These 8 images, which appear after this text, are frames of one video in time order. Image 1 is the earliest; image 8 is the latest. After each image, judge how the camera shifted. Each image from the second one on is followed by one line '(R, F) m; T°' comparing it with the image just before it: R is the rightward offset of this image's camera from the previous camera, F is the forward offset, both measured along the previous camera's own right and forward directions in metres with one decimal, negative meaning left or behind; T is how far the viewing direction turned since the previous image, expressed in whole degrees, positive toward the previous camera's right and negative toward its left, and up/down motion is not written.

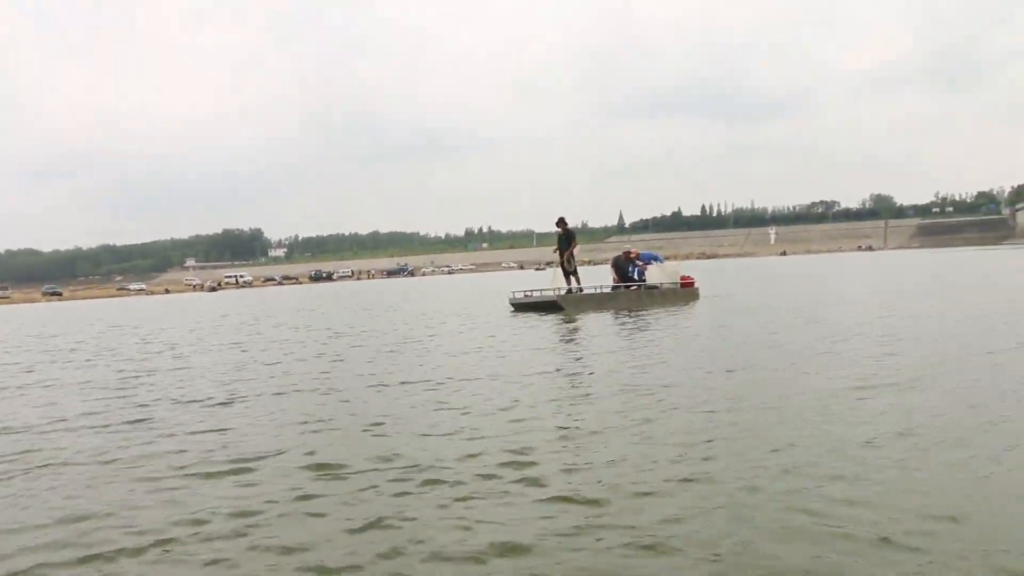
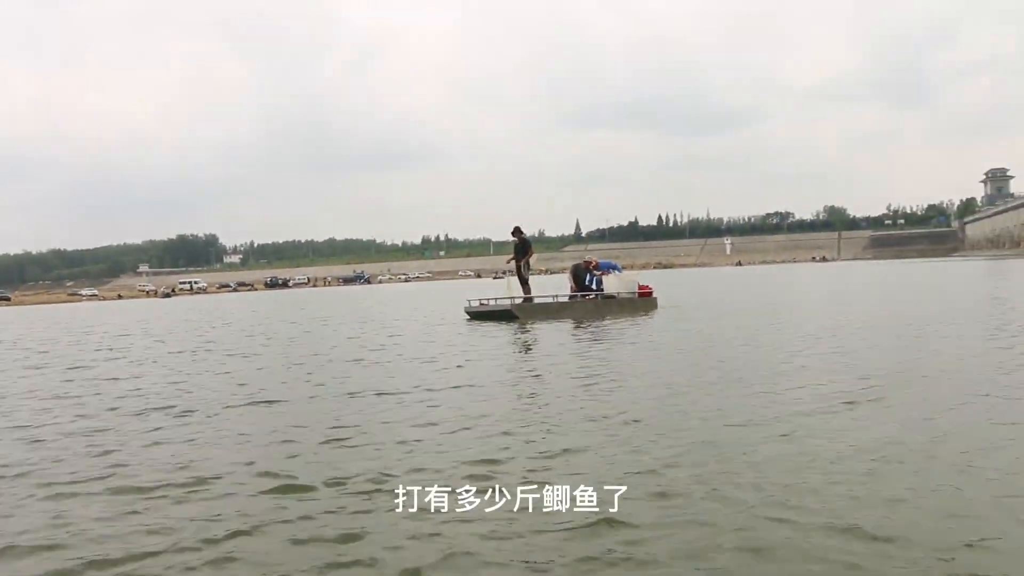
(+0.6, +0.3) m; -8°
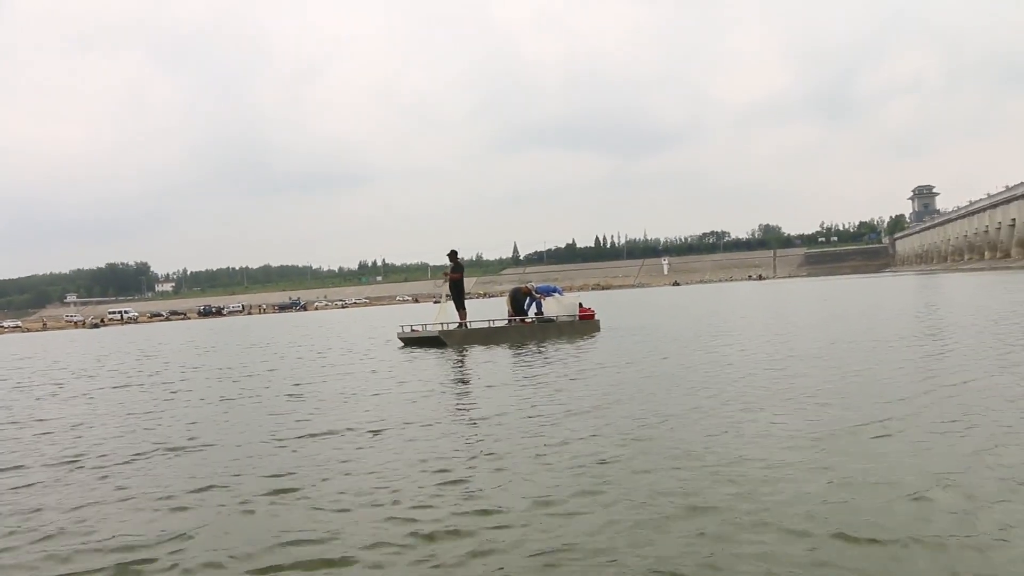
(+0.1, +0.6) m; +5°
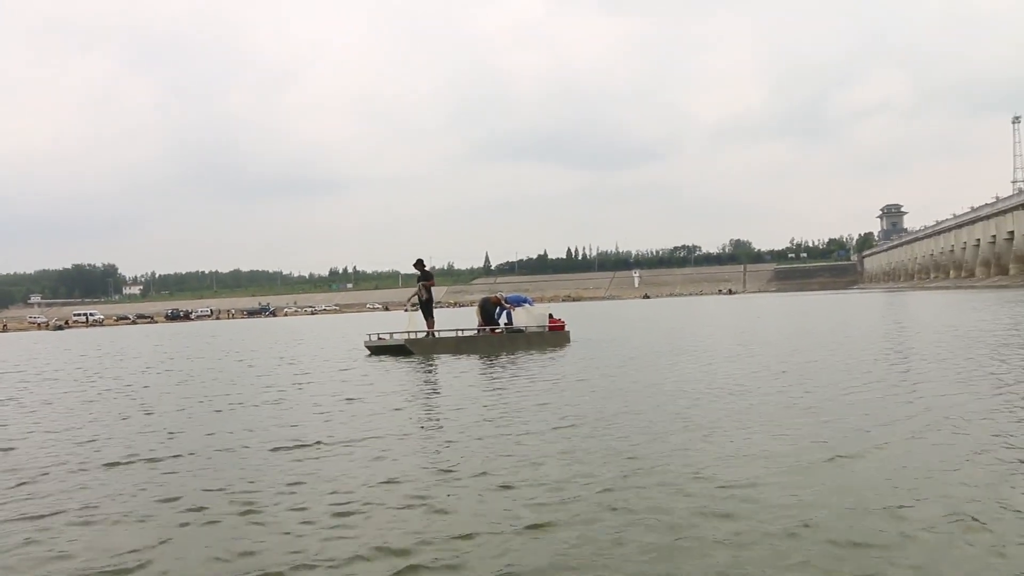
(+0.1, +0.2) m; +2°
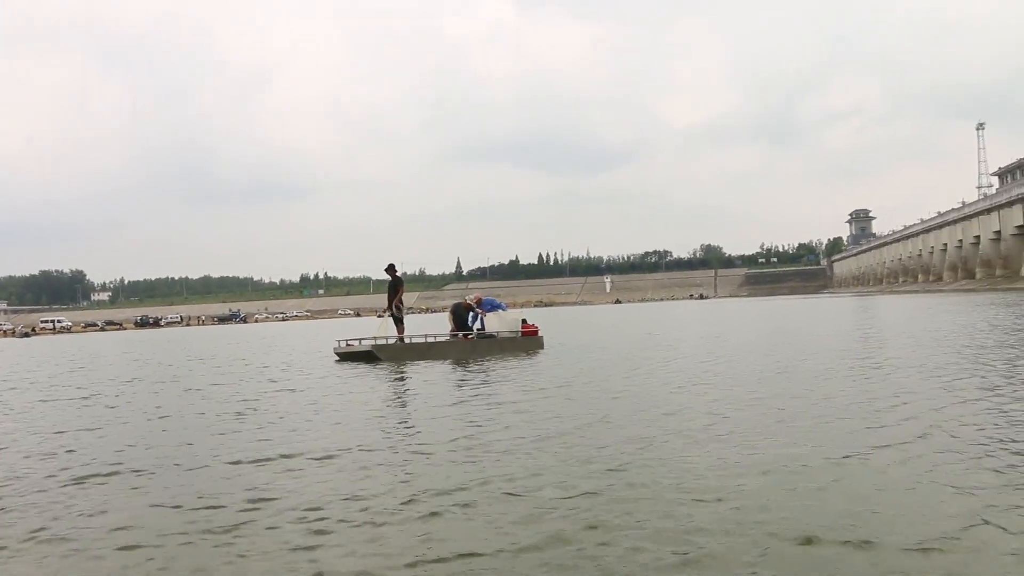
(+0.1, +0.2) m; +2°
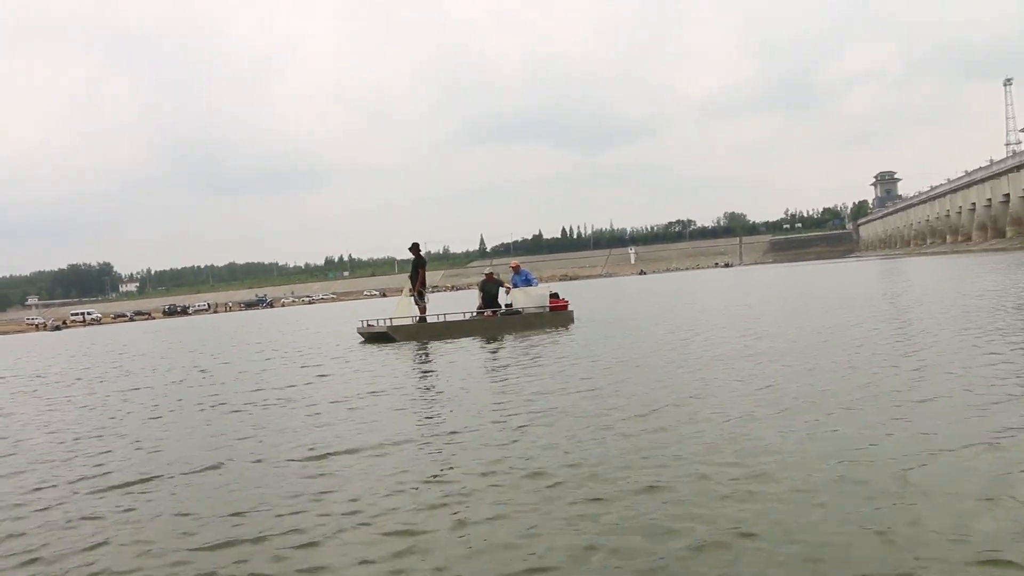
(-0.1, -0.2) m; -2°
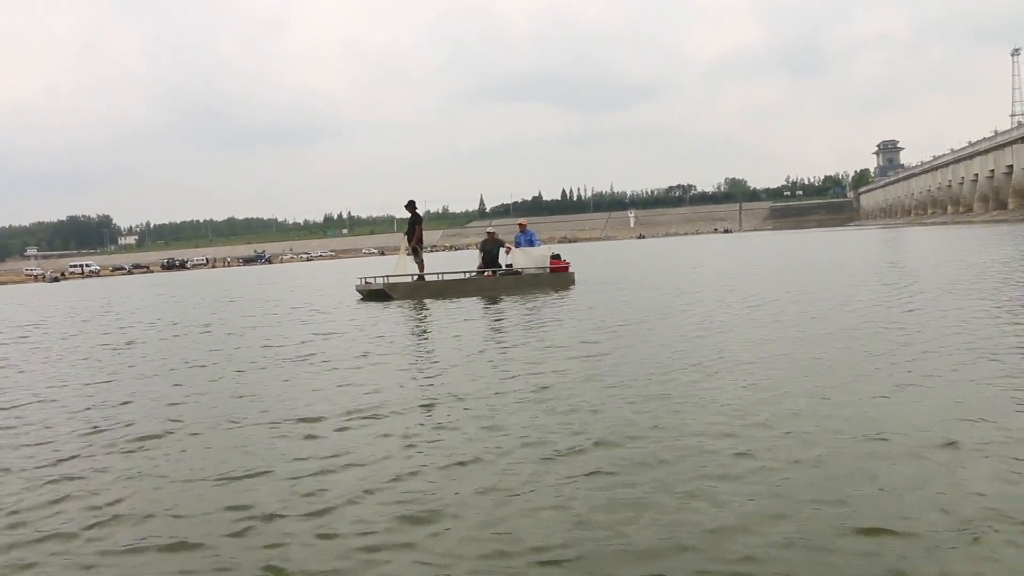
(0.0, 0.0) m; 0°
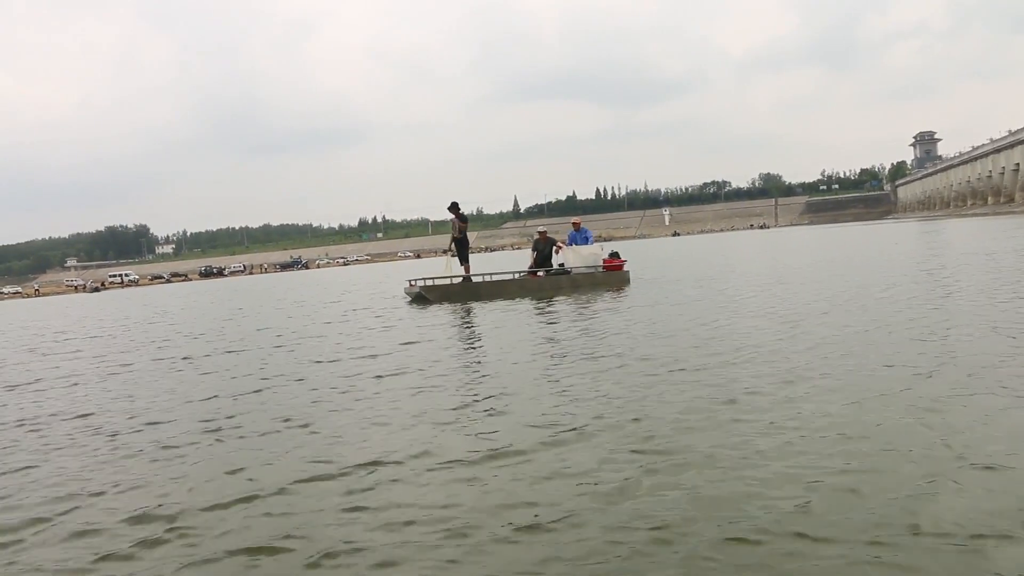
(-0.1, -0.4) m; -3°
